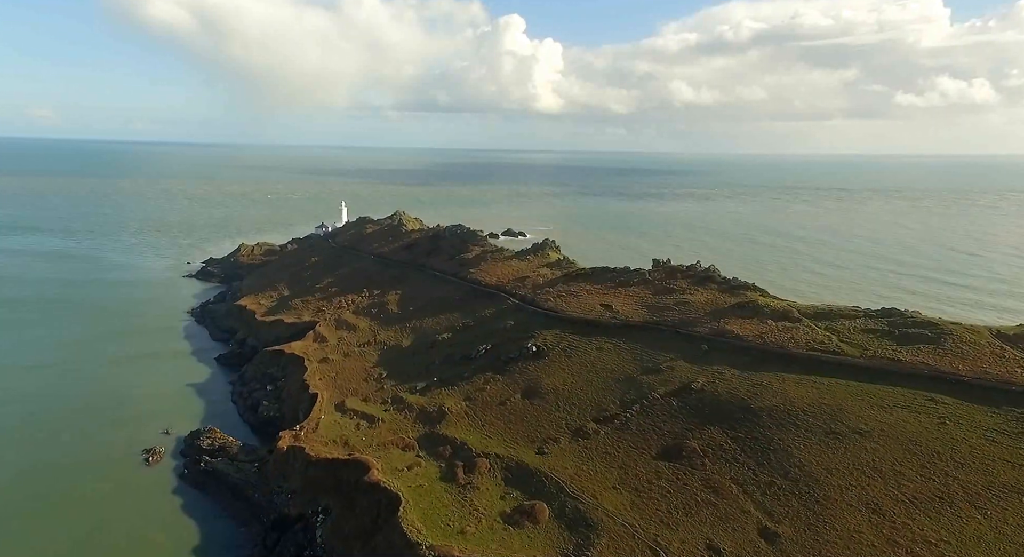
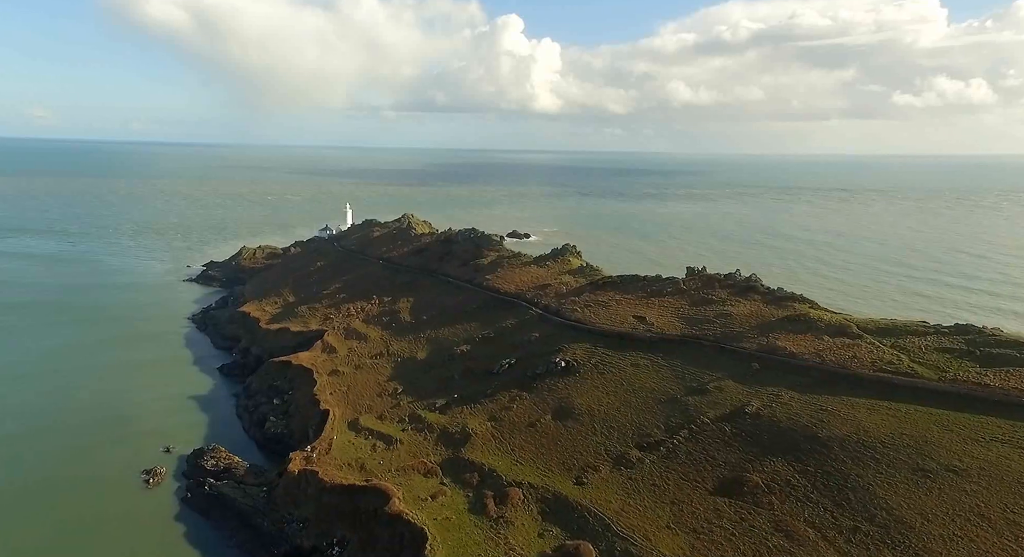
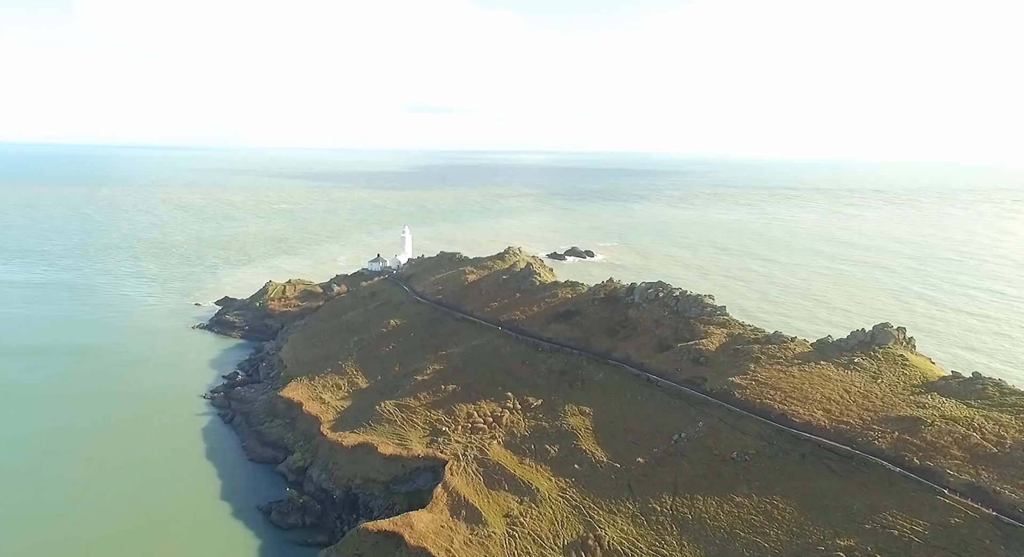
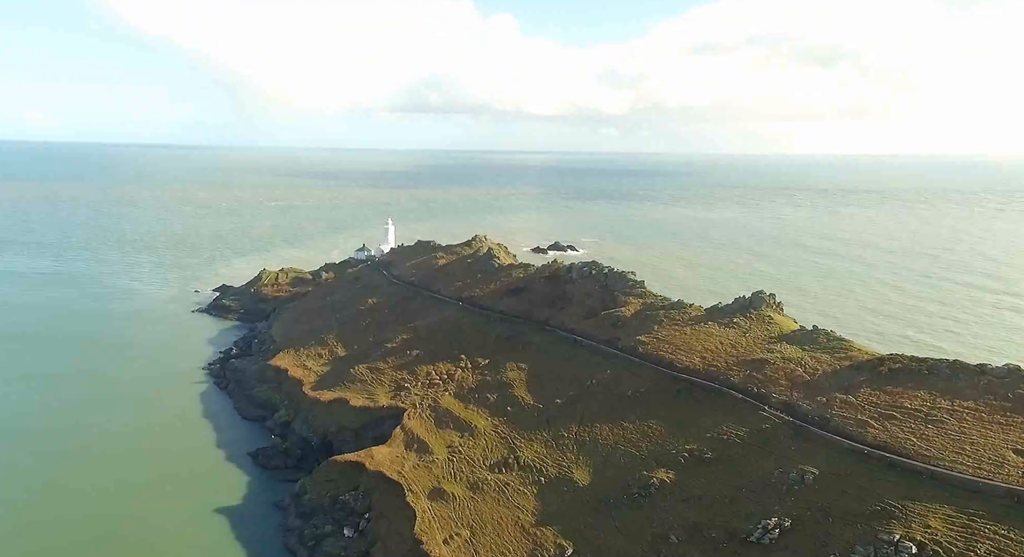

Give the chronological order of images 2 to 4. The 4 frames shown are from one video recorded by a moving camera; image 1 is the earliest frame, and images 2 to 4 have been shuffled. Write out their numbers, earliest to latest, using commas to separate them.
2, 4, 3
